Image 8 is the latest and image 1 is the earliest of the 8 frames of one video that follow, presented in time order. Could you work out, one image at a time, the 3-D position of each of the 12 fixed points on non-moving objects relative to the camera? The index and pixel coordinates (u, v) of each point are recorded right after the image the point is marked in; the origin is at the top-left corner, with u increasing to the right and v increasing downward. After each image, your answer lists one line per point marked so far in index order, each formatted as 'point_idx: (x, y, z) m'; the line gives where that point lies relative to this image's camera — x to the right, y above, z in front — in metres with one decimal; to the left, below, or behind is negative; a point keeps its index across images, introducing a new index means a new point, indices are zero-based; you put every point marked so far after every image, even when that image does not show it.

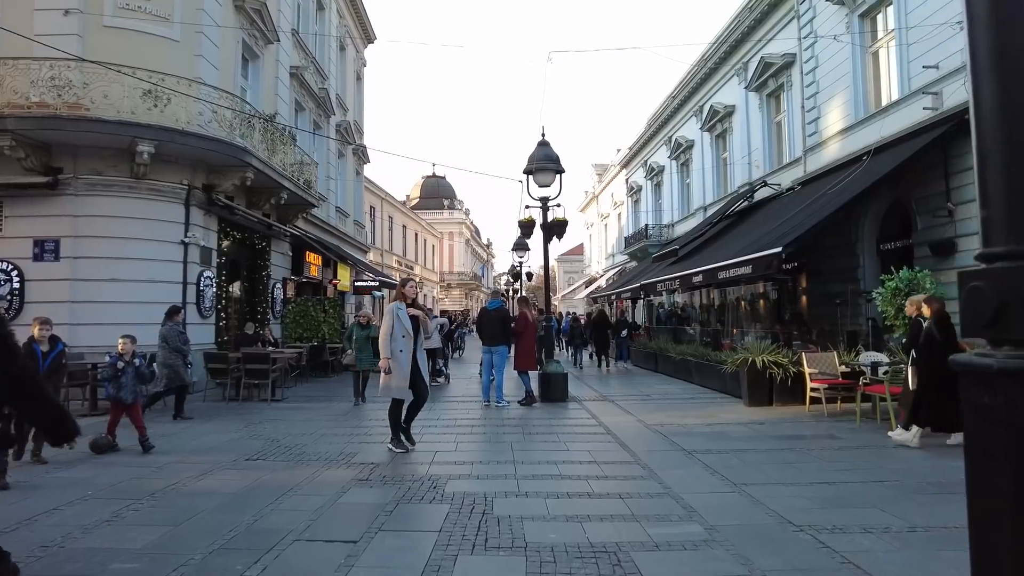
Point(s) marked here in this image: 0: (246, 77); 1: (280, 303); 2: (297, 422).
0: (-6.3, +5.0, +15.8) m
1: (-5.9, -0.4, +16.9) m
2: (-2.8, -1.8, +8.8) m
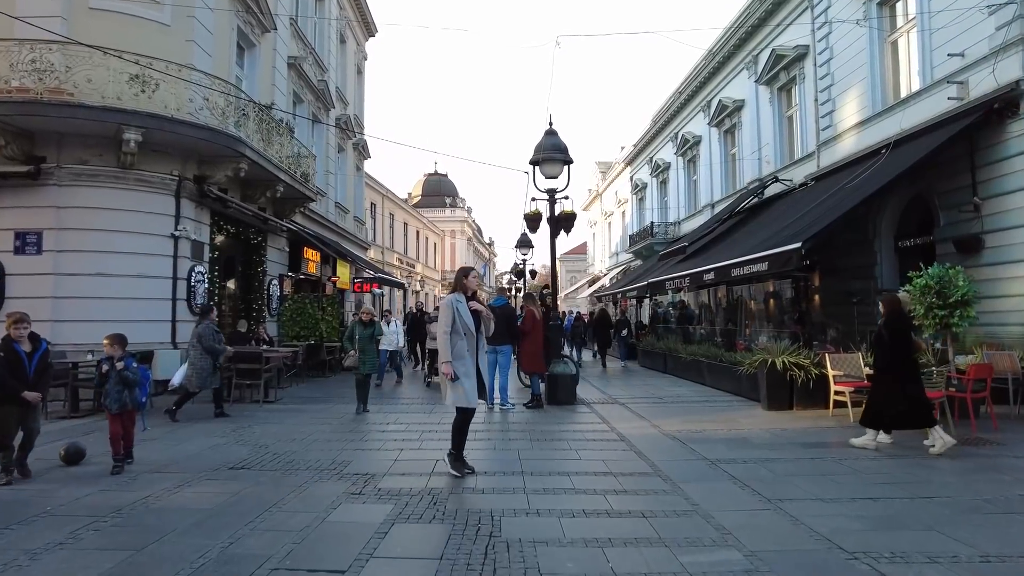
0: (-6.2, +5.1, +15.3) m
1: (-5.8, -0.3, +16.4) m
2: (-2.8, -1.7, +8.3) m
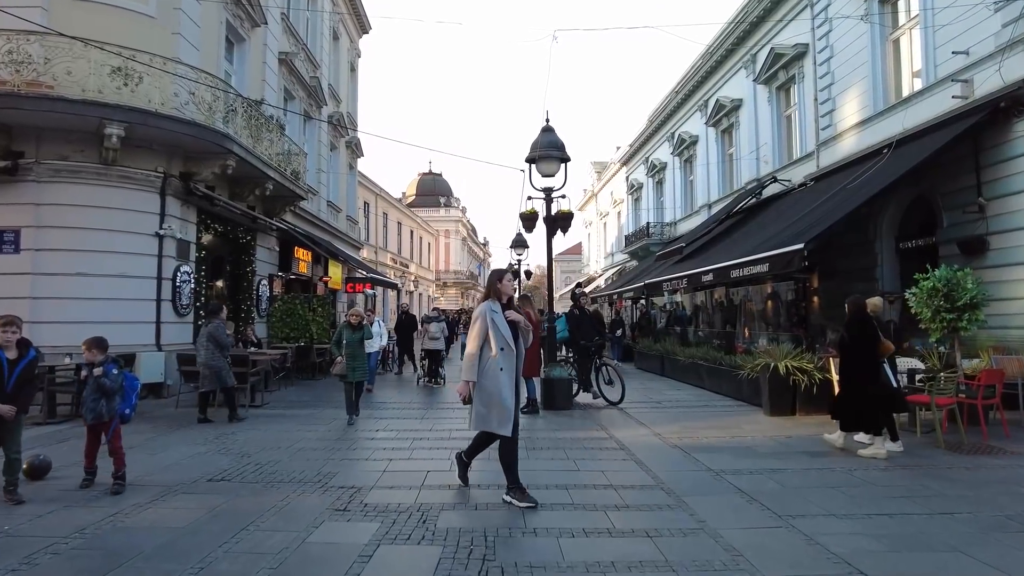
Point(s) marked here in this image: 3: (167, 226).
0: (-6.3, +5.1, +14.9) m
1: (-5.9, -0.3, +16.0) m
2: (-2.8, -1.7, +7.9) m
3: (-5.8, +1.1, +11.3) m
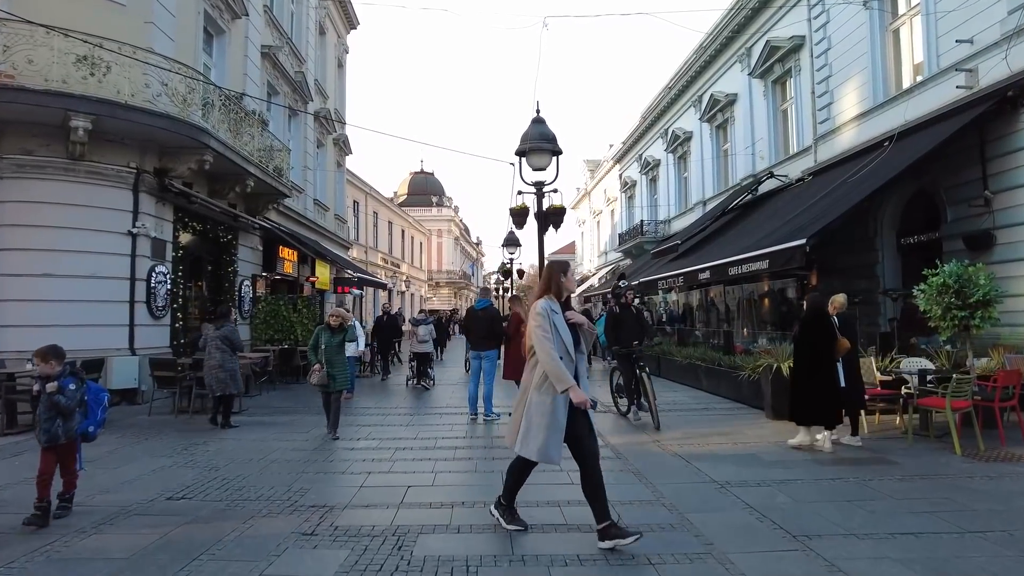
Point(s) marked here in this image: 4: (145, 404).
0: (-6.5, +5.1, +14.4) m
1: (-6.1, -0.3, +15.5) m
2: (-2.9, -1.7, +7.4) m
3: (-6.0, +1.0, +10.8) m
4: (-5.9, -1.8, +10.7) m
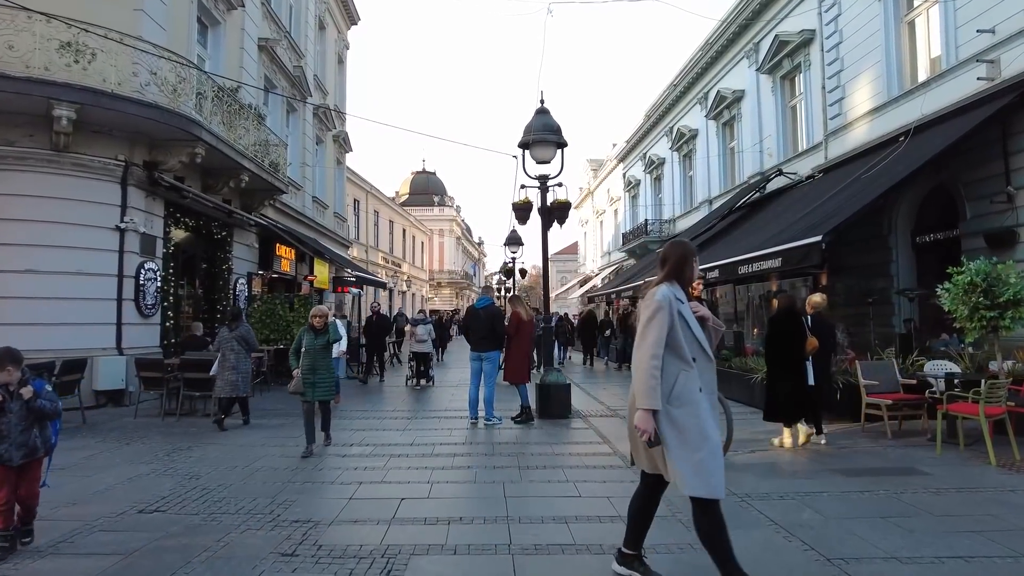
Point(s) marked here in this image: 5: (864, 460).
0: (-6.4, +5.1, +14.0) m
1: (-6.1, -0.3, +15.1) m
2: (-2.9, -1.7, +7.0) m
3: (-5.9, +1.1, +10.4) m
4: (-5.8, -1.8, +10.3) m
5: (+3.3, -1.6, +6.3) m
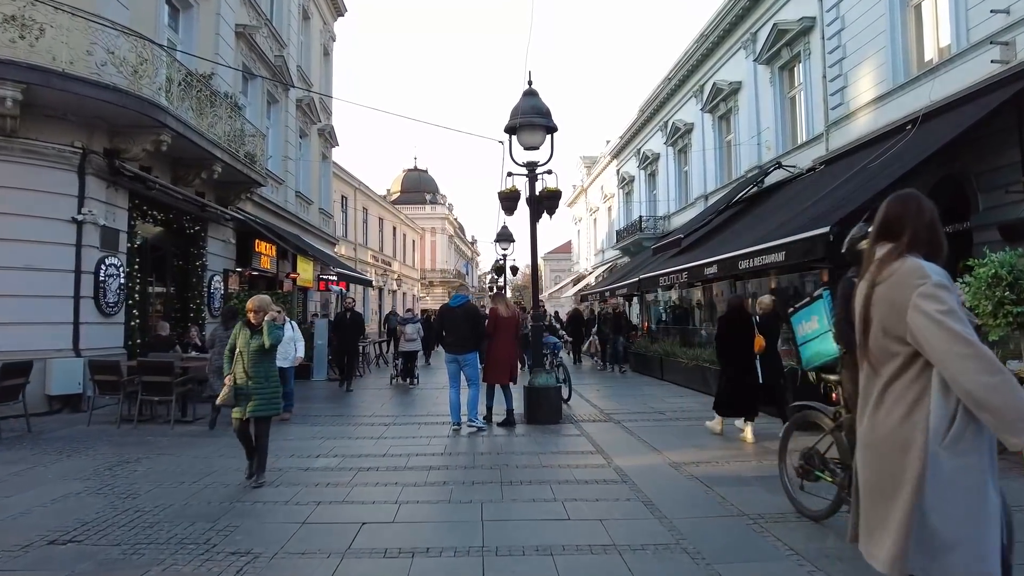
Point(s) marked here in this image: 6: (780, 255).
0: (-6.6, +5.1, +13.3) m
1: (-6.3, -0.2, +14.4) m
2: (-3.1, -1.6, +6.3) m
3: (-6.1, +1.1, +9.6) m
4: (-6.0, -1.8, +9.5) m
5: (+3.2, -1.6, +5.7) m
6: (+4.3, +0.5, +10.9) m
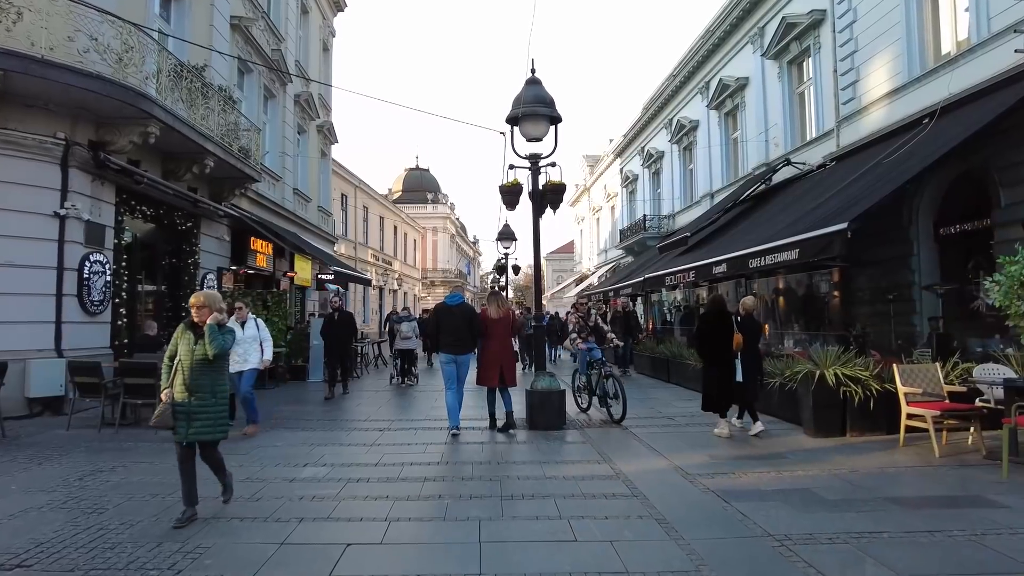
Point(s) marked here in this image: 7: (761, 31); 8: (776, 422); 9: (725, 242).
0: (-6.6, +5.2, +12.9) m
1: (-6.3, -0.2, +14.0) m
2: (-3.1, -1.6, +5.9) m
3: (-6.1, +1.2, +9.2) m
4: (-6.0, -1.7, +9.1) m
5: (+3.2, -1.5, +5.2) m
6: (+4.4, +0.5, +10.5) m
7: (+7.3, +7.6, +19.6) m
8: (+3.3, -1.7, +8.3) m
9: (+4.9, +1.1, +15.2) m
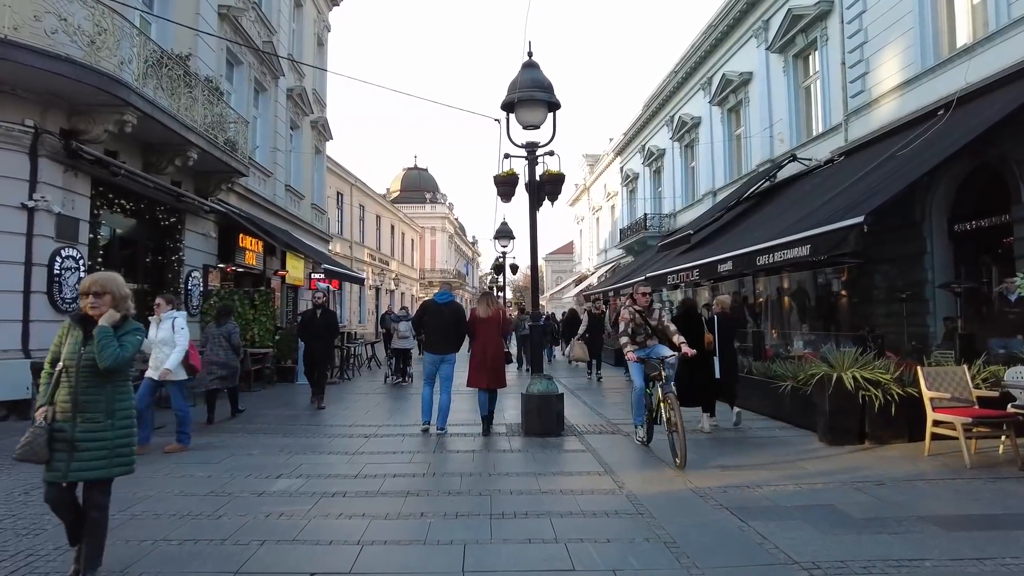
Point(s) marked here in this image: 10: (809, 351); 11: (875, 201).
0: (-6.7, +5.2, +12.4) m
1: (-6.3, -0.2, +13.5) m
2: (-3.1, -1.6, +5.4) m
3: (-6.2, +1.2, +8.7) m
4: (-6.1, -1.7, +8.6) m
5: (+3.1, -1.5, +4.7) m
6: (+4.3, +0.6, +10.0) m
7: (+7.3, +7.6, +19.1) m
8: (+3.2, -1.6, +7.8) m
9: (+4.8, +1.1, +14.7) m
10: (+4.4, -0.9, +10.0) m
11: (+5.0, +1.2, +9.4) m
